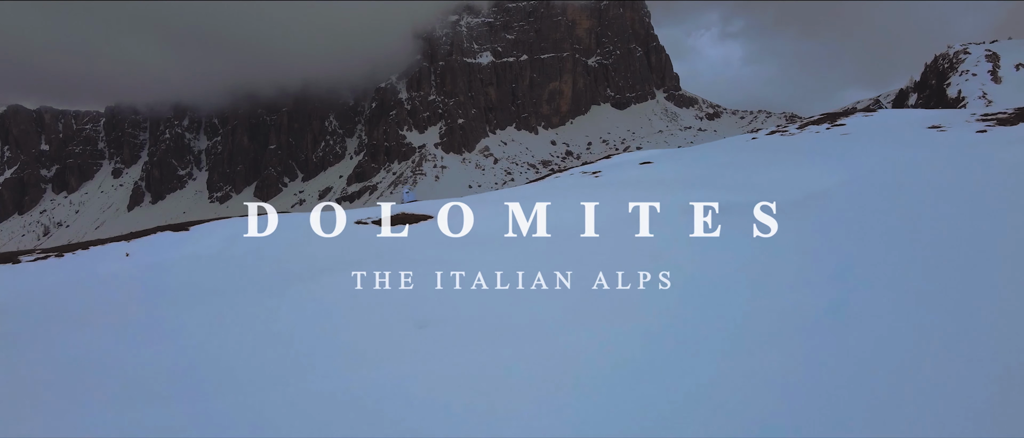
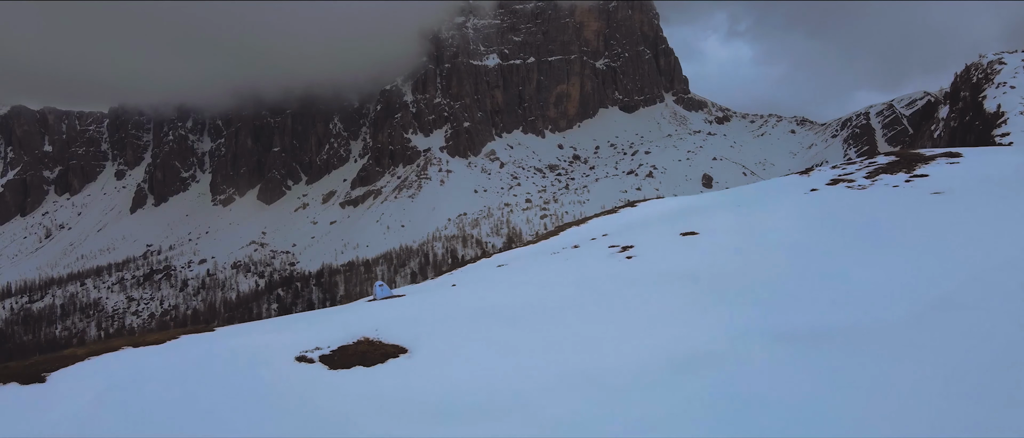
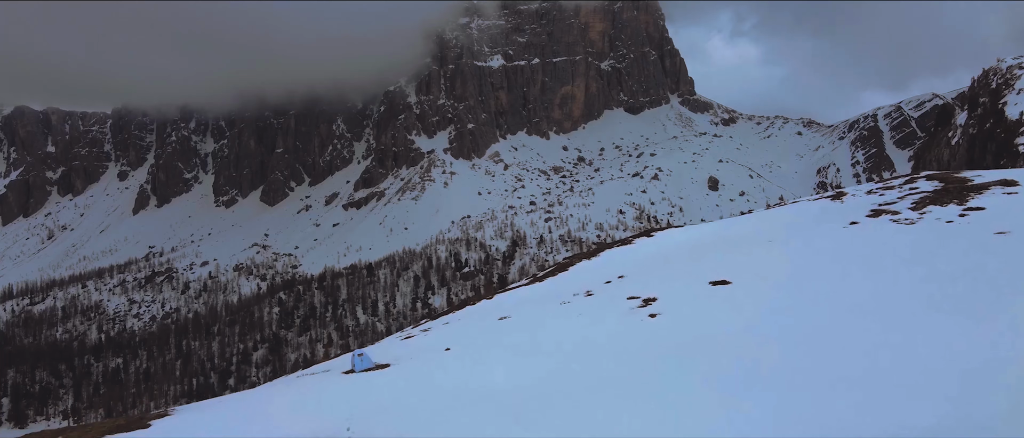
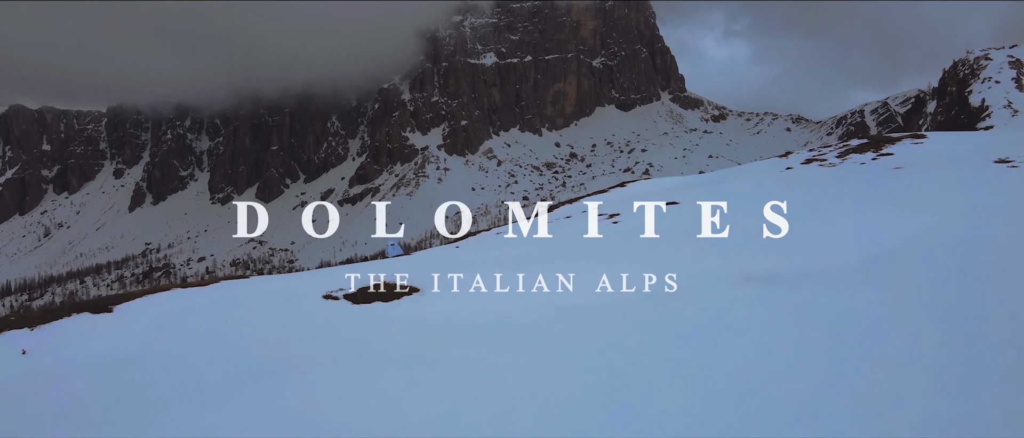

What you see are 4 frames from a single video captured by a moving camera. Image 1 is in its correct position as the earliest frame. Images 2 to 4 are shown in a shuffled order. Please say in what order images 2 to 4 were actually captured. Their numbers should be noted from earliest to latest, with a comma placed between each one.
4, 2, 3
